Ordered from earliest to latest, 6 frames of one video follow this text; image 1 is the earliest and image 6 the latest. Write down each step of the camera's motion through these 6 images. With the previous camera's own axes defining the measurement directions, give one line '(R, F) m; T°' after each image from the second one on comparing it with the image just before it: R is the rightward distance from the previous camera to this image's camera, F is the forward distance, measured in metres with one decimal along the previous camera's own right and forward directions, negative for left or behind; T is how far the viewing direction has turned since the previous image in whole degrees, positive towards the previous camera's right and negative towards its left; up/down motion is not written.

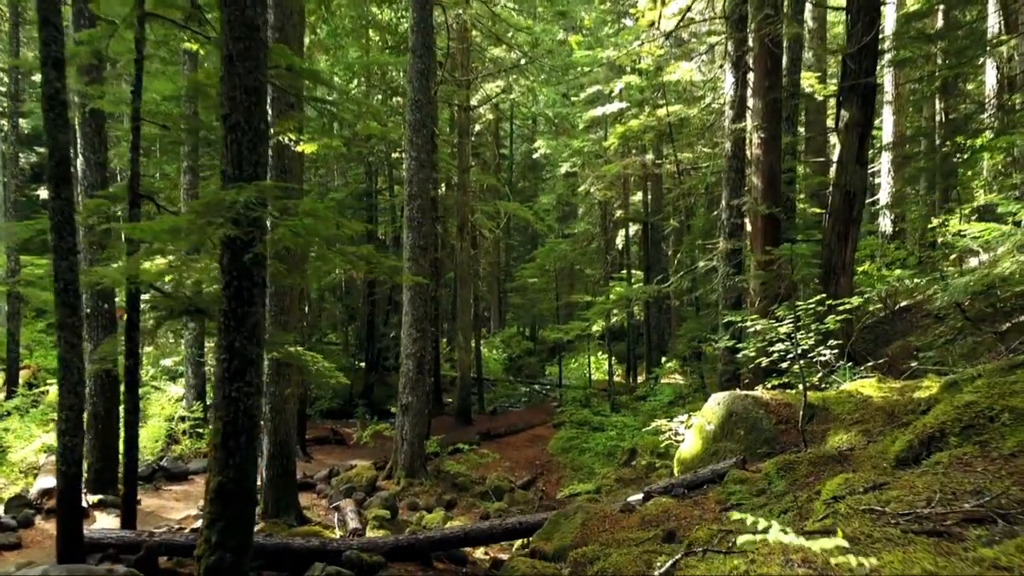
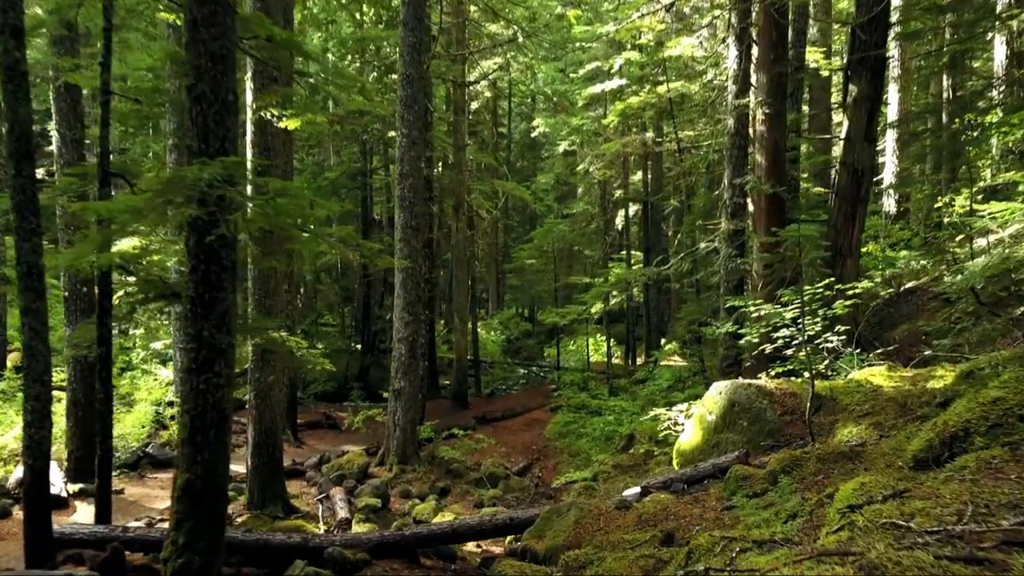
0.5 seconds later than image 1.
(+0.1, +0.3) m; 0°
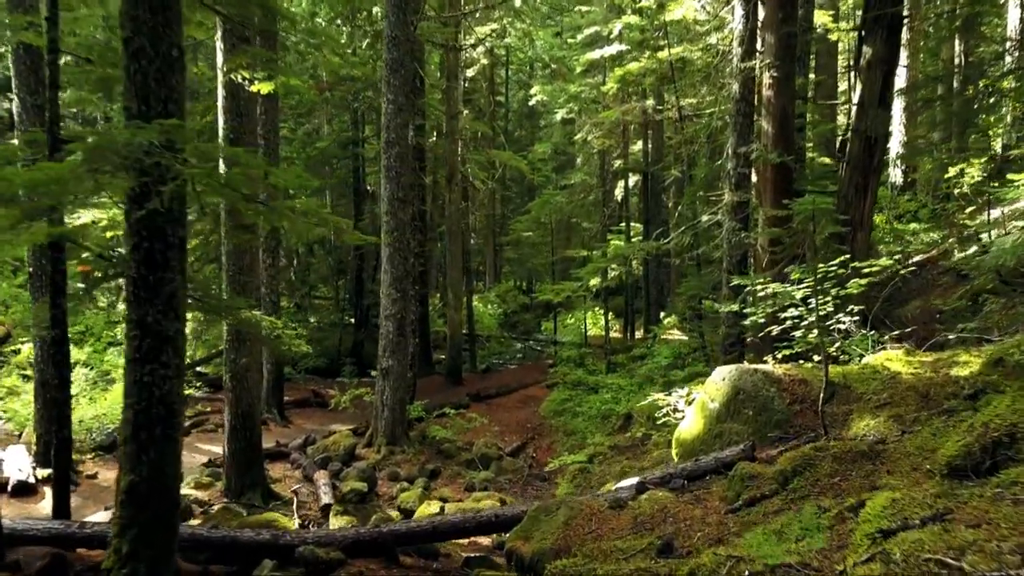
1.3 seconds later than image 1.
(+0.1, +0.5) m; 0°
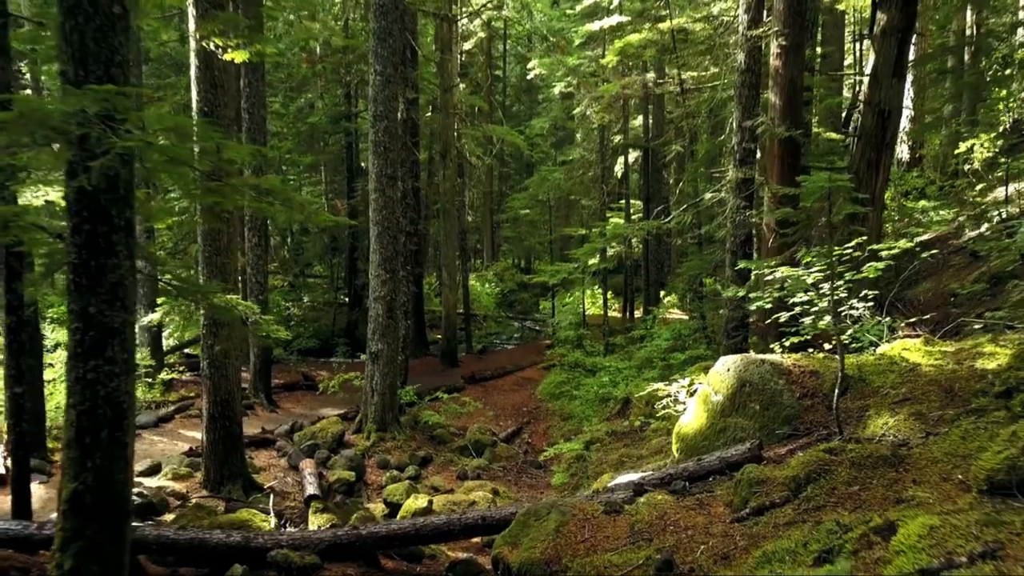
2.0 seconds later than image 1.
(+0.1, +0.4) m; 0°
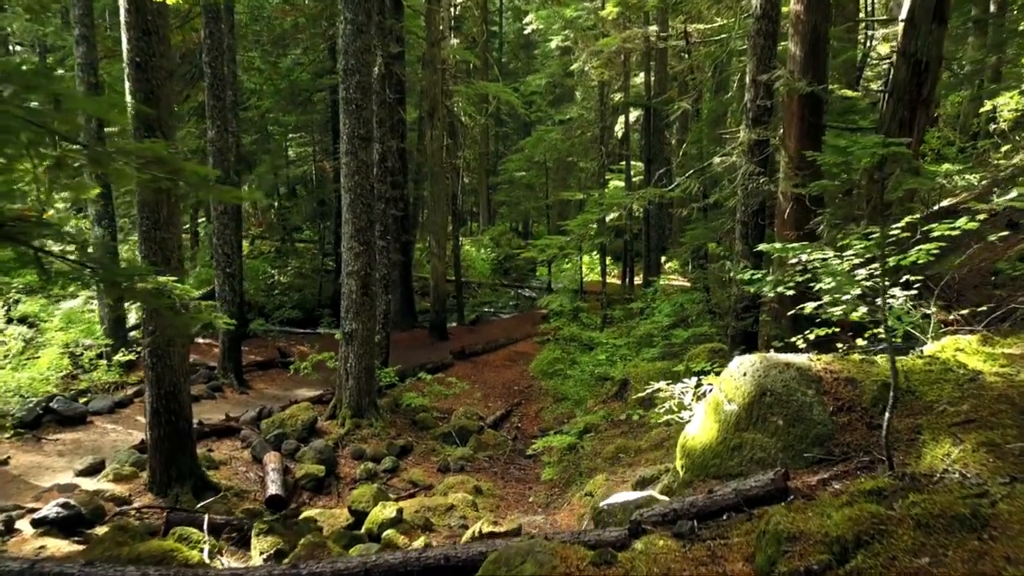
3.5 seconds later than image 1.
(+0.2, +1.0) m; 0°
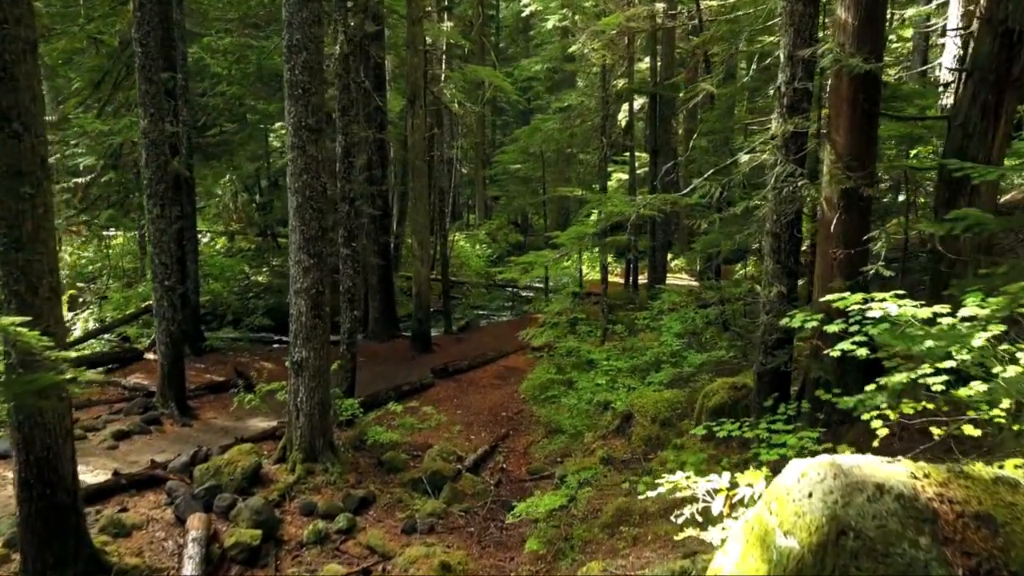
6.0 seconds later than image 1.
(+0.2, +1.6) m; 0°
